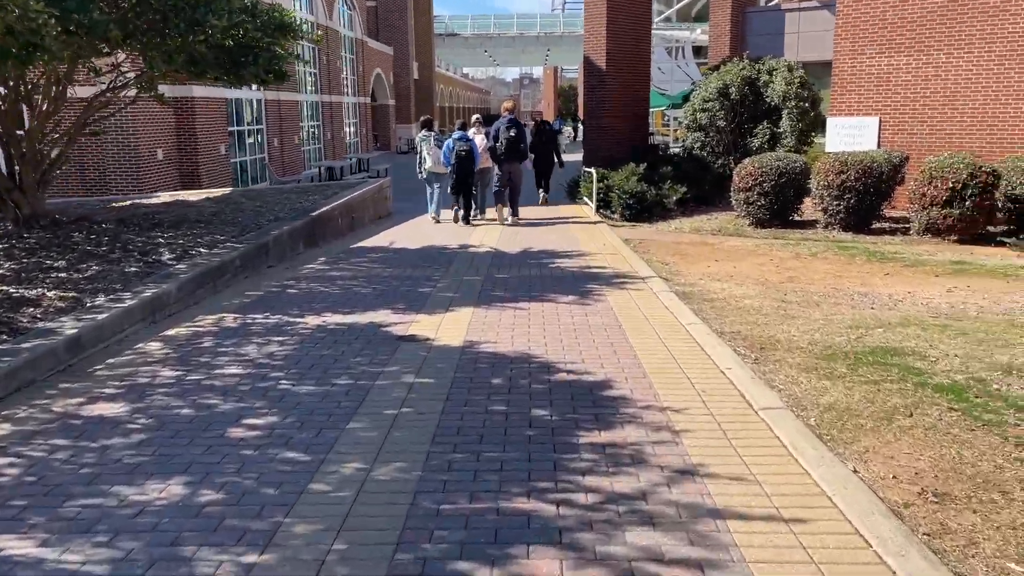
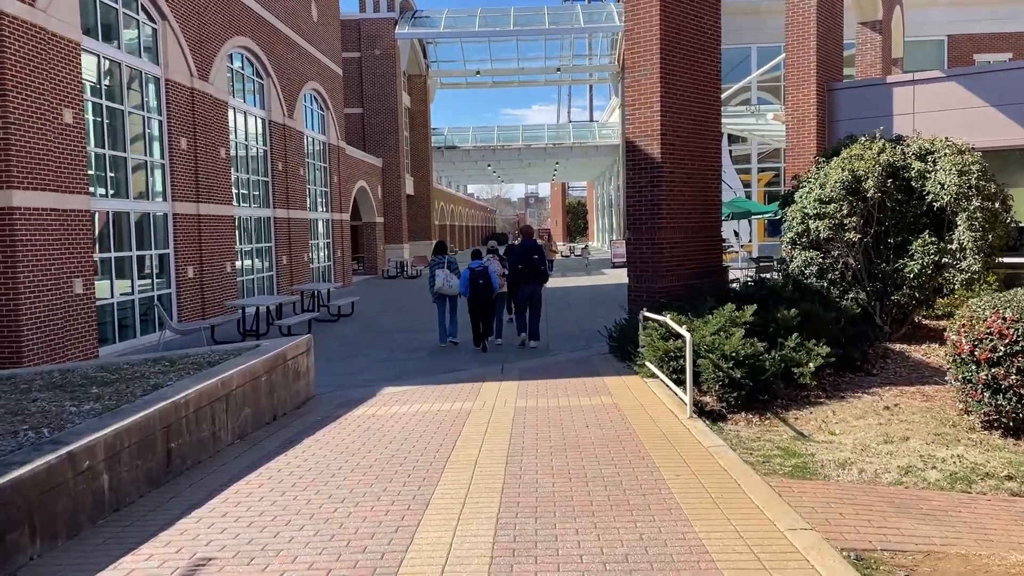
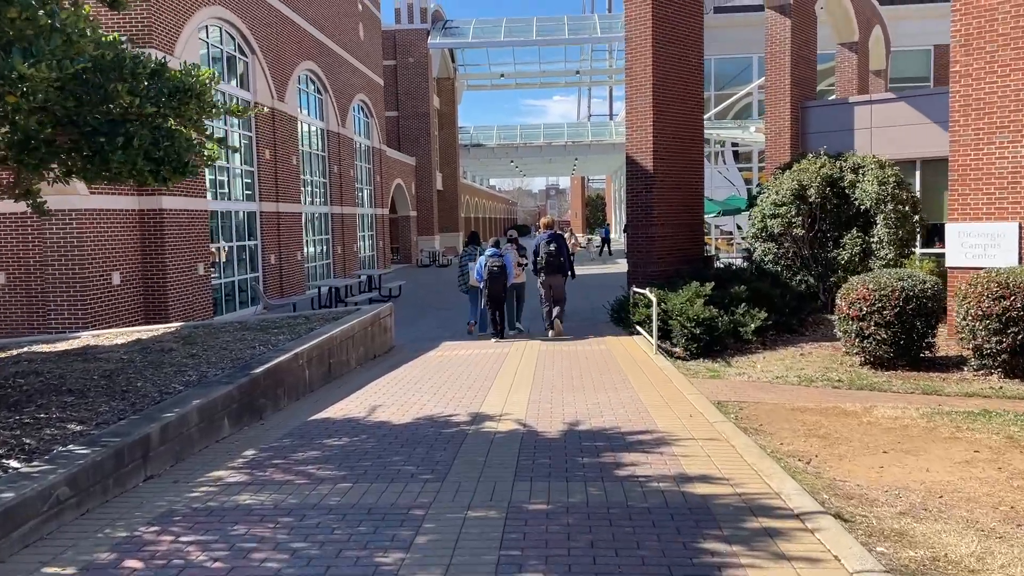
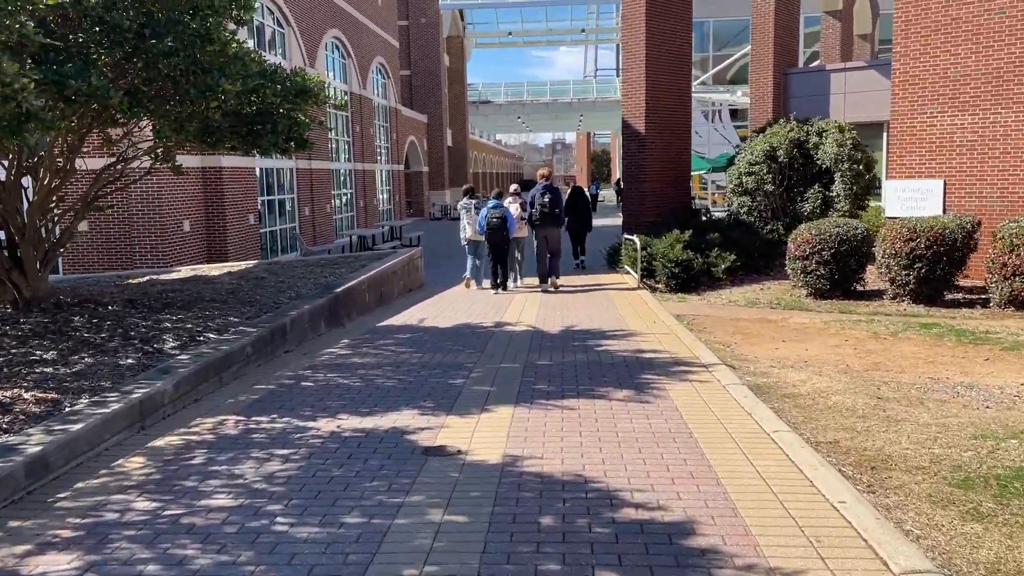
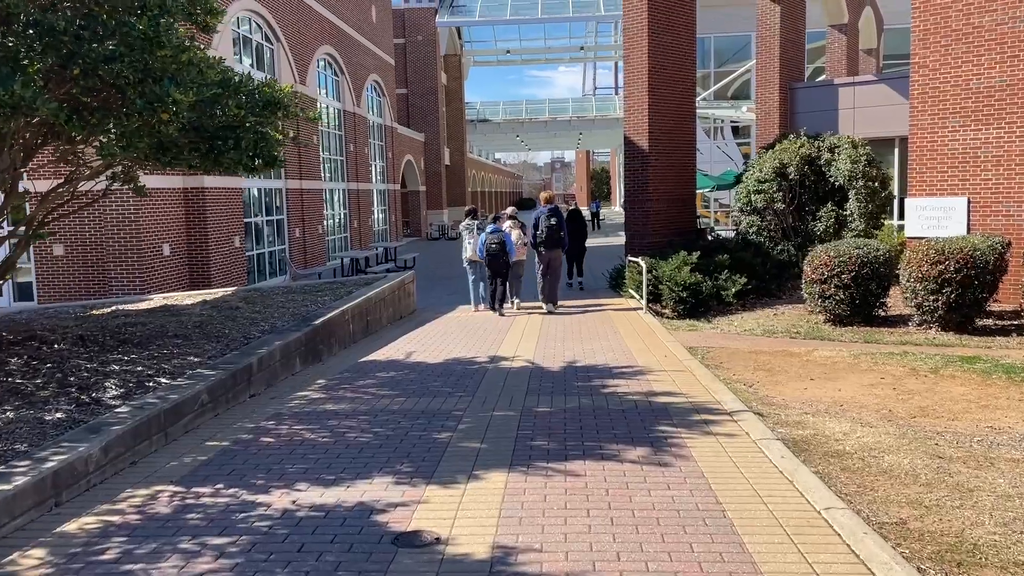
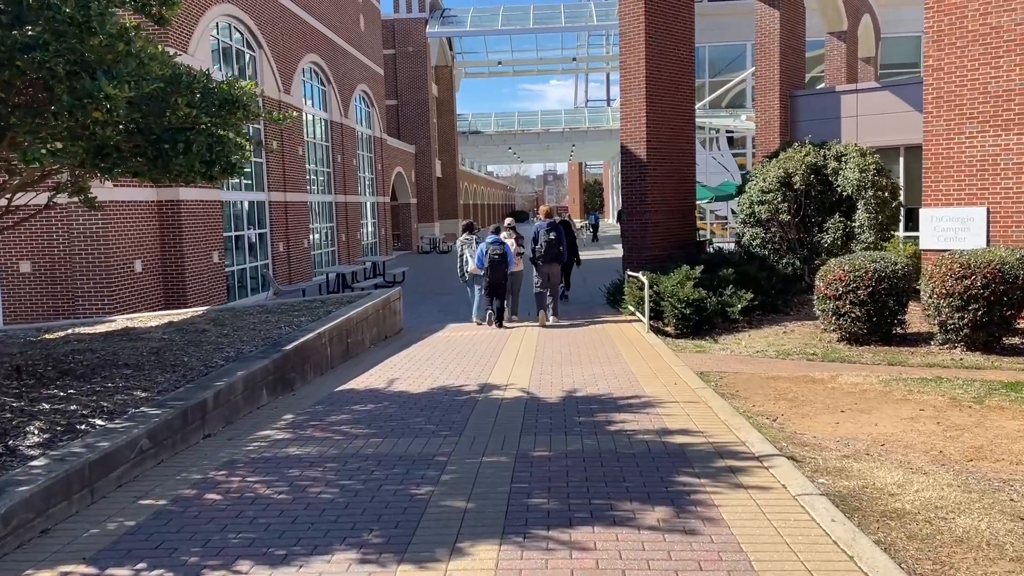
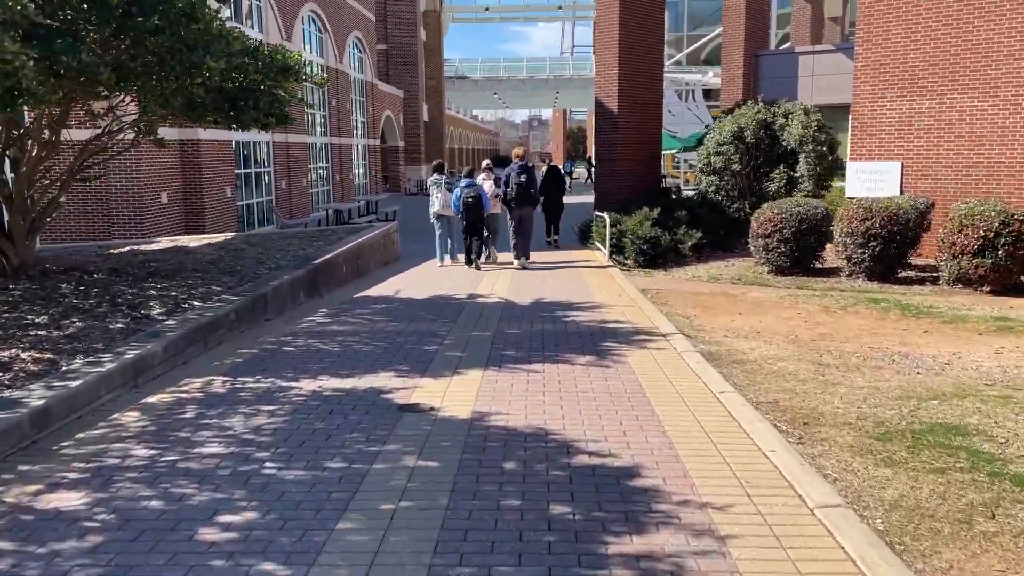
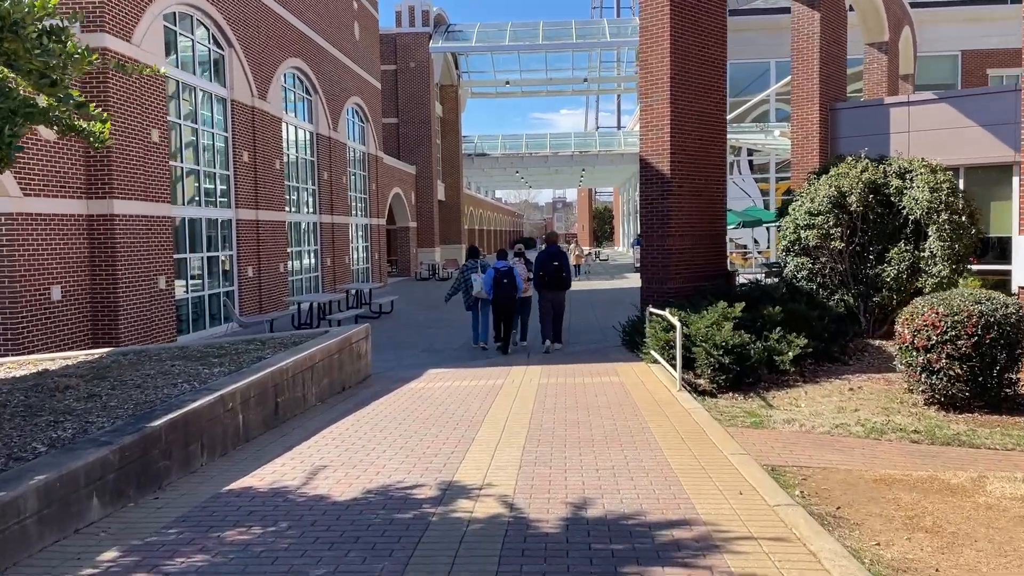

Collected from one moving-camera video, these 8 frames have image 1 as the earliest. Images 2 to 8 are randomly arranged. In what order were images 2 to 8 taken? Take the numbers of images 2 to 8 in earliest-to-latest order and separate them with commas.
7, 4, 5, 6, 3, 8, 2
